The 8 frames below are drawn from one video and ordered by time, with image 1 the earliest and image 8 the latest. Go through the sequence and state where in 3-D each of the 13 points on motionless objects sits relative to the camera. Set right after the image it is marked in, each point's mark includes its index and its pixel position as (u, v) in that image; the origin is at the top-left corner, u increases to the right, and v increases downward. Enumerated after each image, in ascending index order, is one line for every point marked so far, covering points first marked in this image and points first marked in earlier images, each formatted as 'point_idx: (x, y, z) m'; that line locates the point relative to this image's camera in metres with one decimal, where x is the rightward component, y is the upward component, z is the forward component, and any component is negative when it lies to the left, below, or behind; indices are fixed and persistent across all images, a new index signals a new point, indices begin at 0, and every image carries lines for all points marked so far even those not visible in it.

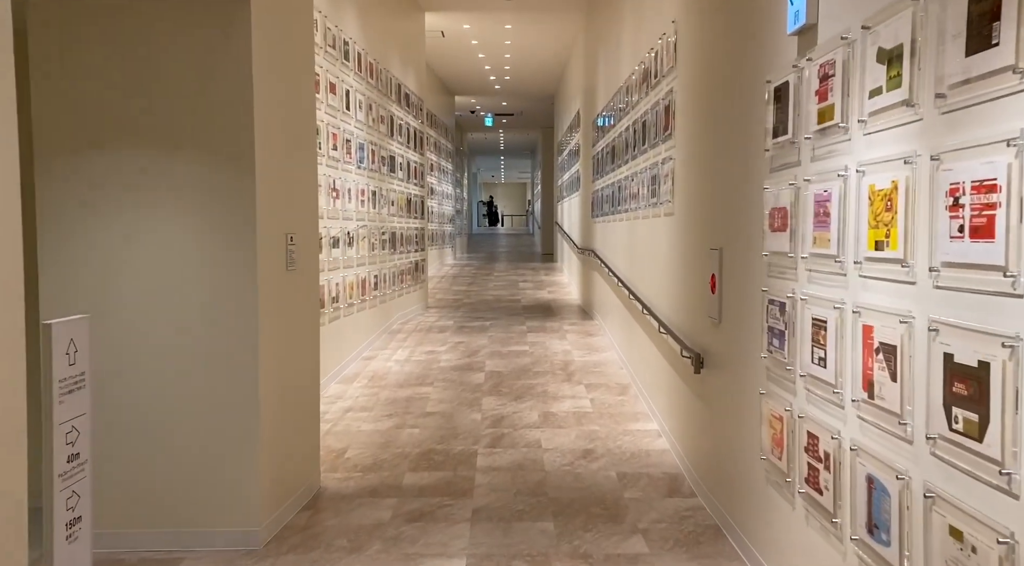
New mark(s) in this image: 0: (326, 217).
0: (-1.6, +0.6, +6.0) m
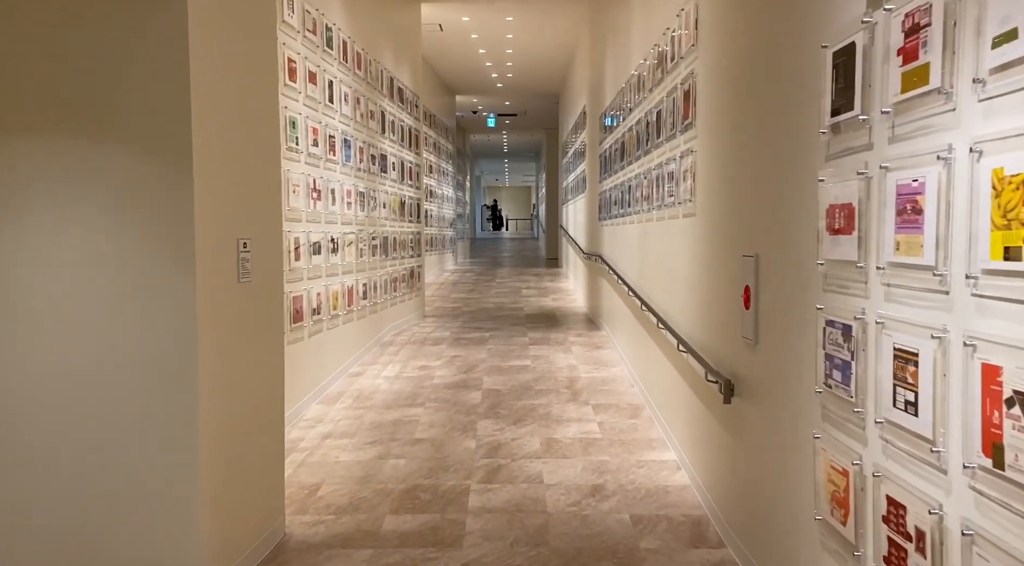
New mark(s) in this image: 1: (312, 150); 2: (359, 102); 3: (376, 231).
0: (-1.6, +0.5, +5.5) m
1: (-1.6, +1.0, +5.6) m
2: (-1.4, +1.7, +6.7) m
3: (-1.4, +0.5, +7.4) m
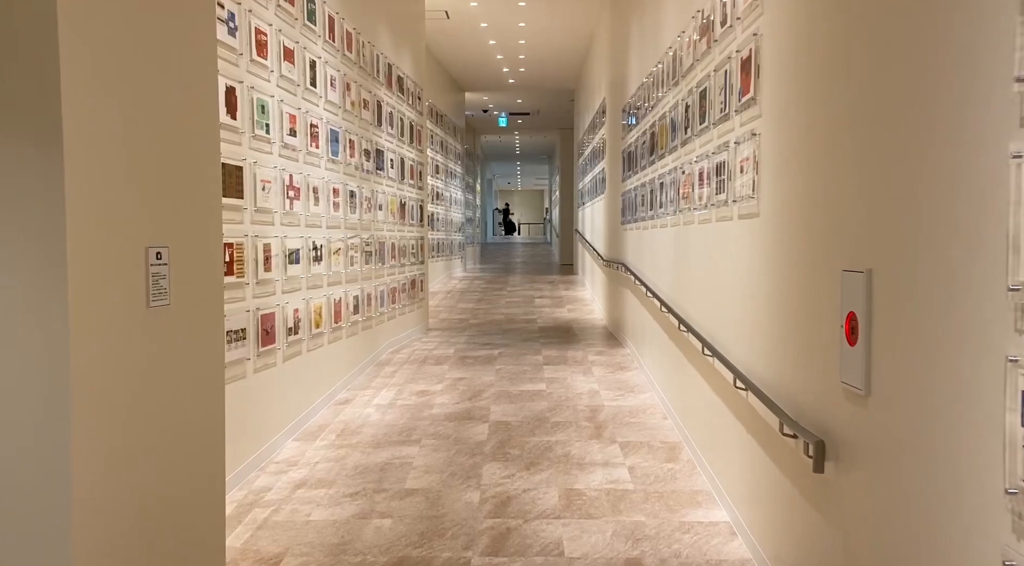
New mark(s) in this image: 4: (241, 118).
0: (-1.5, +0.4, +4.6) m
1: (-1.5, +0.9, +4.7) m
2: (-1.3, +1.6, +5.9) m
3: (-1.3, +0.4, +6.5) m
4: (-1.5, +0.9, +4.1) m
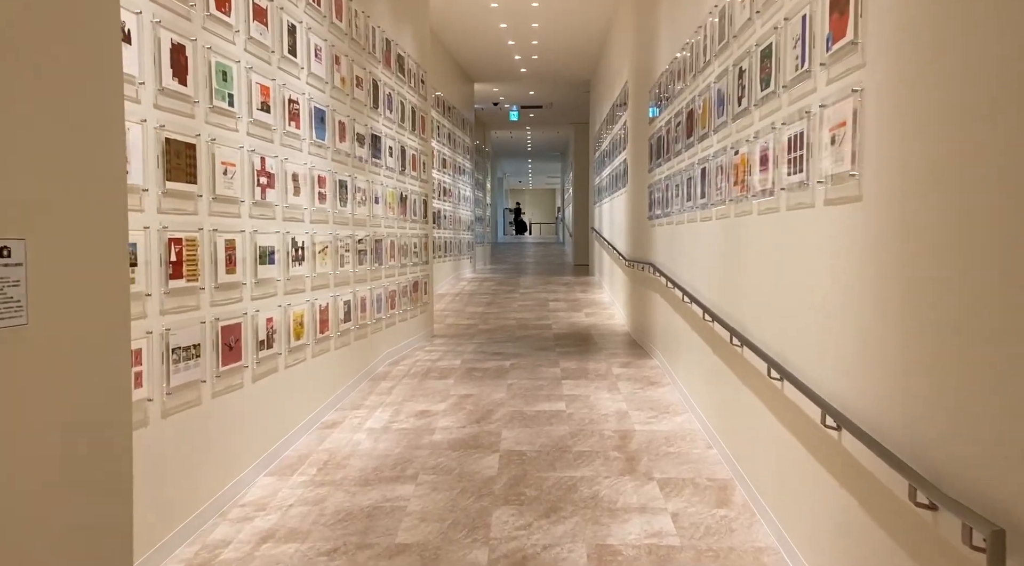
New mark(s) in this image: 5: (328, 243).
0: (-1.4, +0.4, +3.8) m
1: (-1.4, +0.9, +3.9) m
2: (-1.2, +1.6, +5.1) m
3: (-1.2, +0.4, +5.8) m
4: (-1.5, +0.9, +3.3) m
5: (-1.3, +0.3, +4.9) m
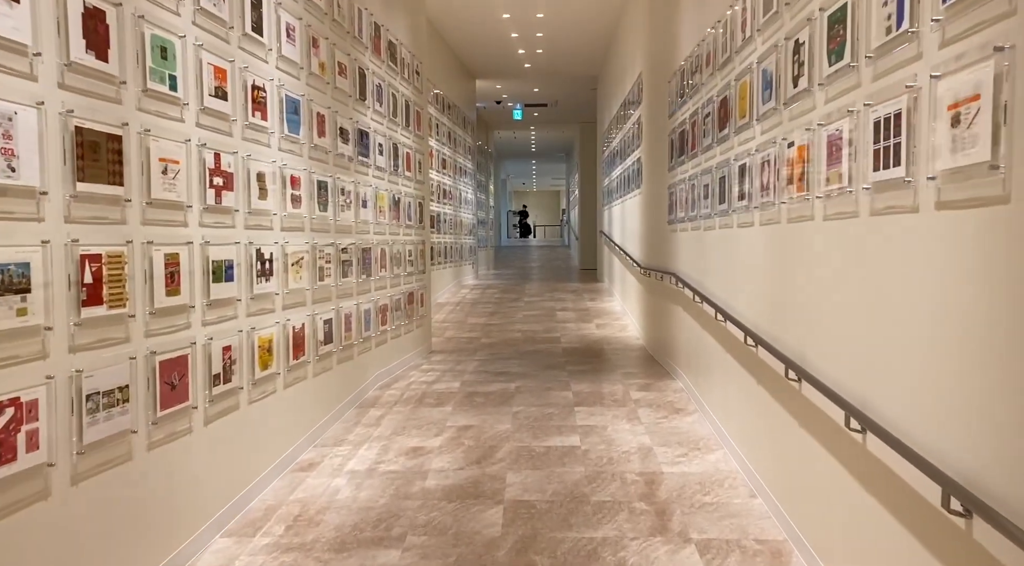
0: (-1.4, +0.3, +3.2) m
1: (-1.4, +0.8, +3.3) m
2: (-1.2, +1.5, +4.4) m
3: (-1.1, +0.3, +5.1) m
4: (-1.5, +0.8, +2.6) m
5: (-1.2, +0.2, +4.3) m
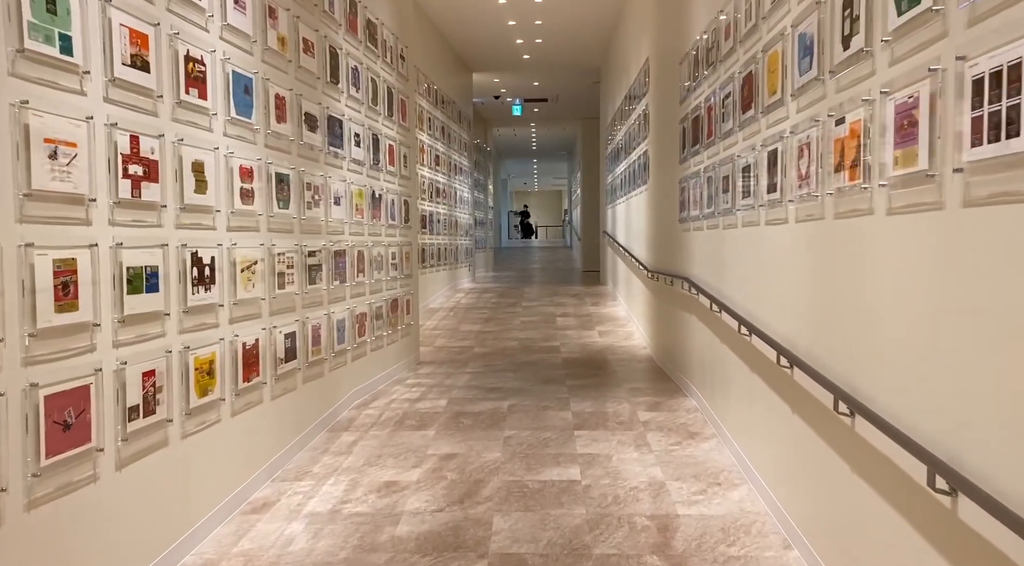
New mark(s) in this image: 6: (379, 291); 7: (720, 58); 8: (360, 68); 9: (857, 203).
0: (-1.5, +0.2, +2.6) m
1: (-1.4, +0.8, +2.7) m
2: (-1.3, +1.4, +3.8) m
3: (-1.2, +0.3, +4.5) m
4: (-1.5, +0.8, +2.0) m
5: (-1.3, +0.1, +3.7) m
6: (-1.1, -0.1, +5.6) m
7: (+1.3, +1.3, +4.2) m
8: (-1.1, +1.6, +5.2) m
9: (+1.2, +0.3, +2.5) m
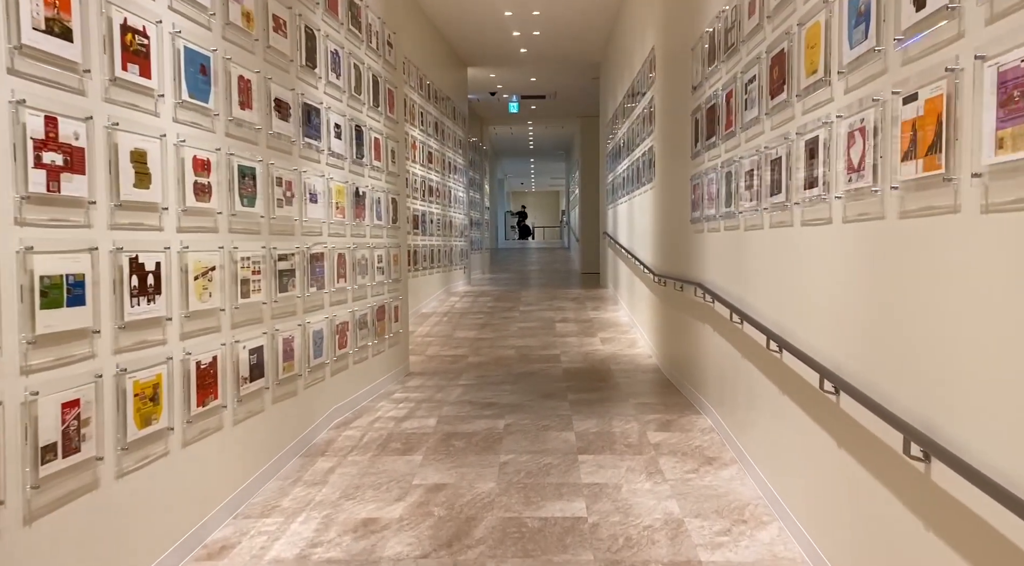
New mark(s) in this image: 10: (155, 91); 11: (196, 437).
0: (-1.5, +0.2, +2.1) m
1: (-1.4, +0.7, +2.2) m
2: (-1.3, +1.4, +3.4) m
3: (-1.2, +0.2, +4.0) m
4: (-1.5, +0.7, +1.6) m
5: (-1.3, +0.1, +3.2) m
6: (-1.1, -0.1, +5.2) m
7: (+1.2, +1.3, +3.8) m
8: (-1.1, +1.5, +4.7) m
9: (+1.2, +0.2, +2.0) m
10: (-1.4, +0.7, +2.8) m
11: (-1.3, -0.6, +3.1) m
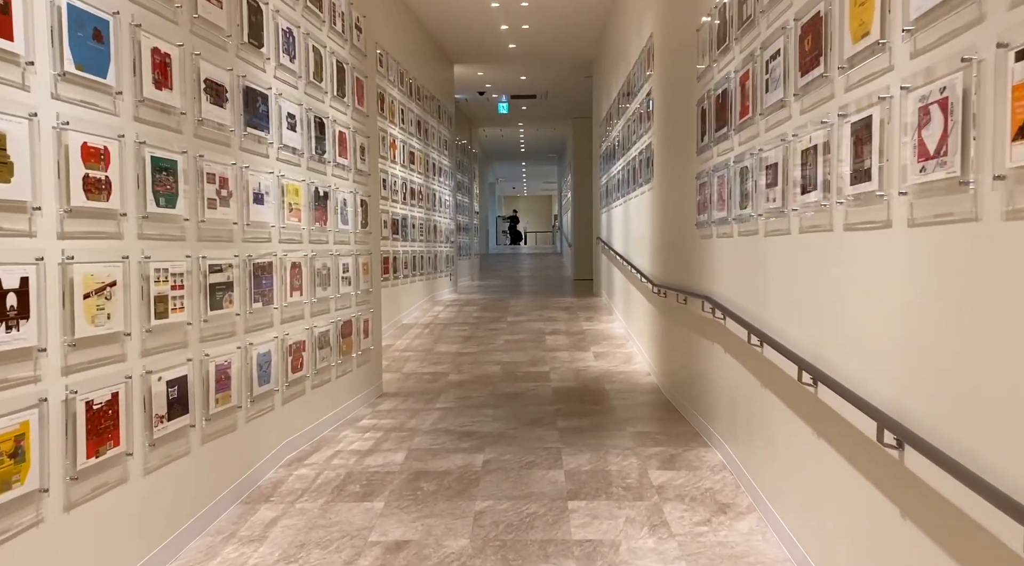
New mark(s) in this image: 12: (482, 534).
0: (-1.6, +0.1, +1.5) m
1: (-1.5, +0.7, +1.6) m
2: (-1.4, +1.3, +2.7) m
3: (-1.3, +0.1, +3.4) m
4: (-1.6, +0.7, +0.9) m
5: (-1.4, 0.0, +2.6) m
6: (-1.2, -0.2, +4.5) m
7: (+1.1, +1.2, +3.2) m
8: (-1.2, +1.4, +4.1) m
9: (+1.1, +0.2, +1.4) m
10: (-1.5, +0.7, +2.2) m
11: (-1.4, -0.7, +2.4) m
12: (-0.1, -1.1, +3.1) m
